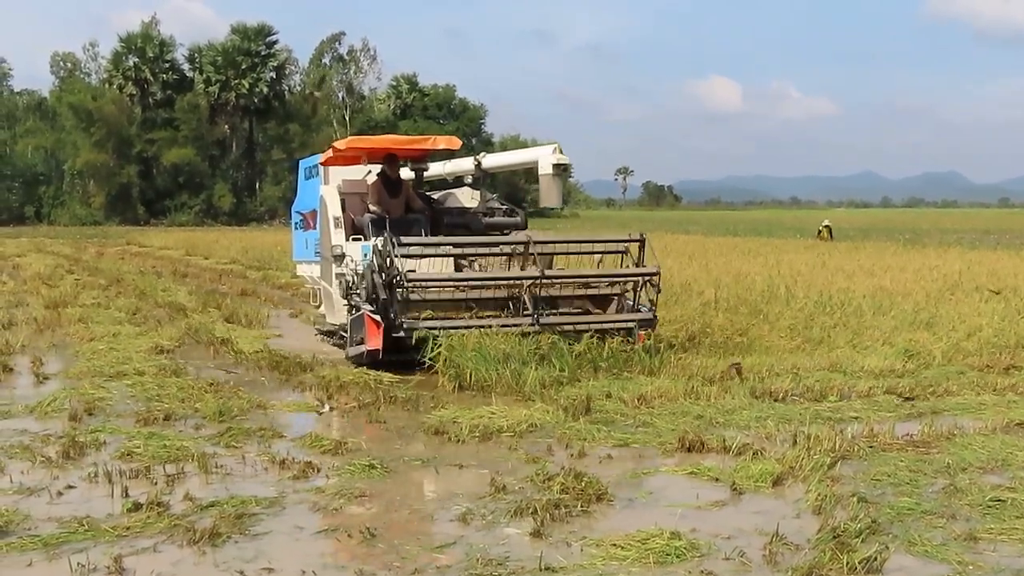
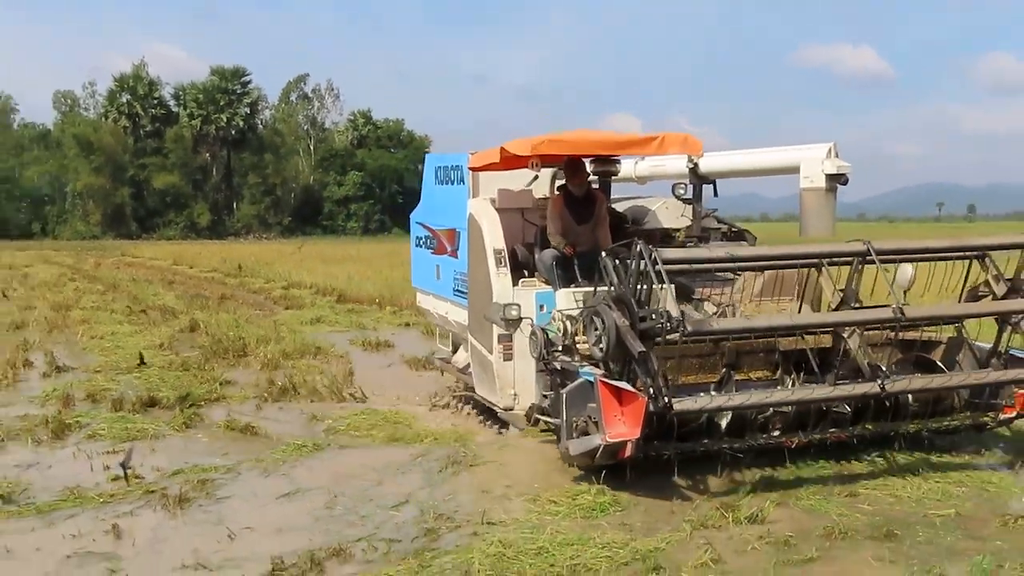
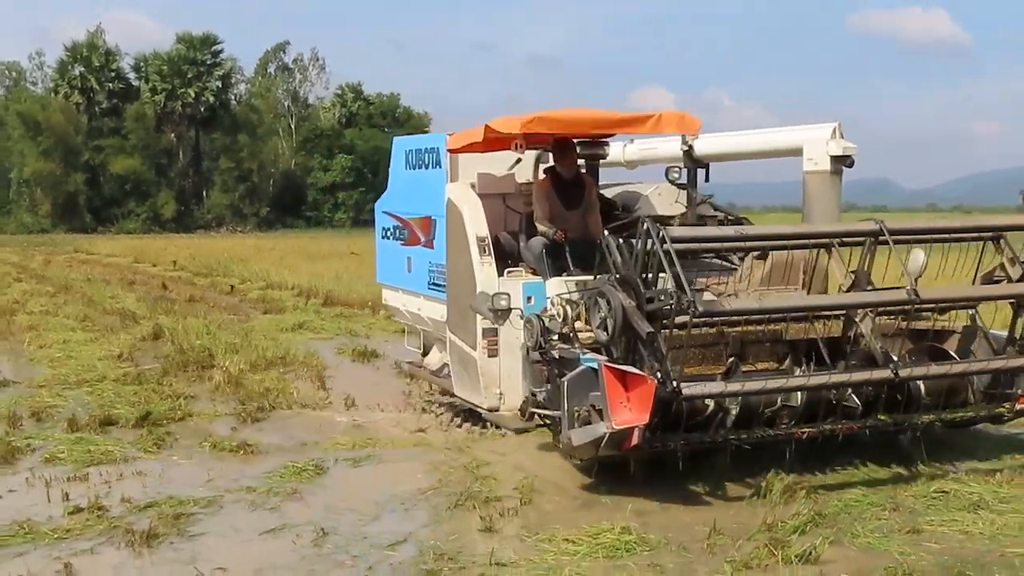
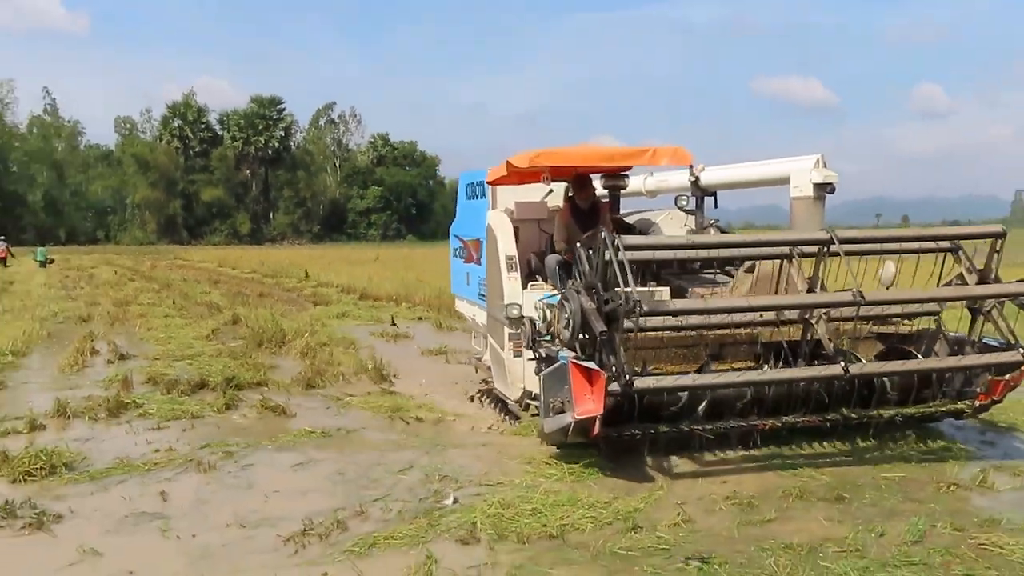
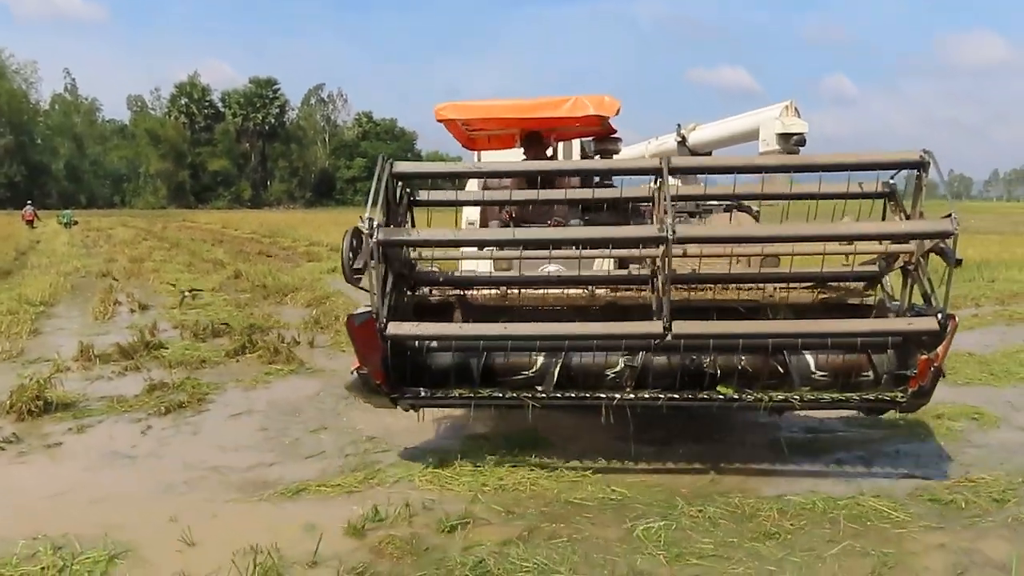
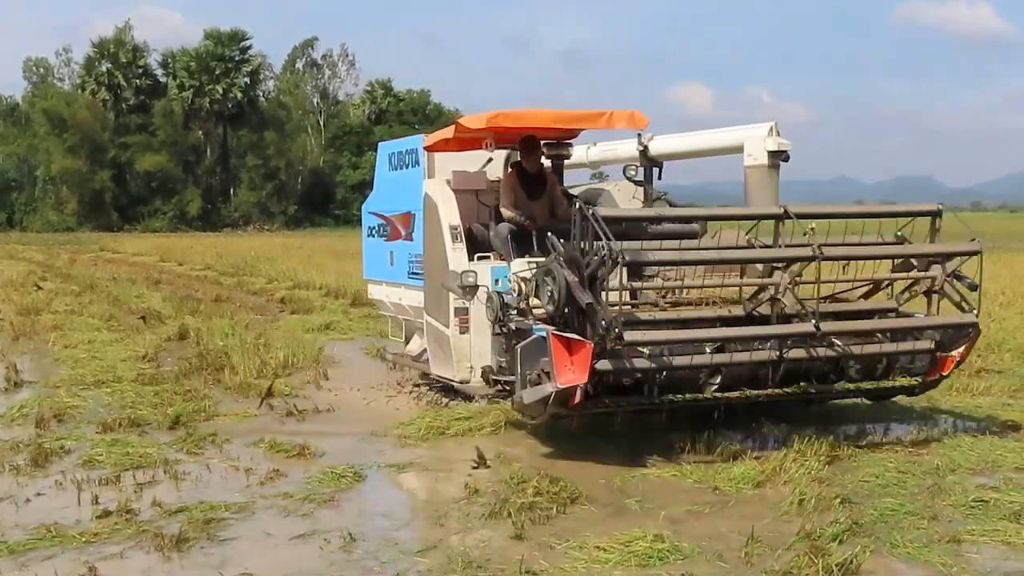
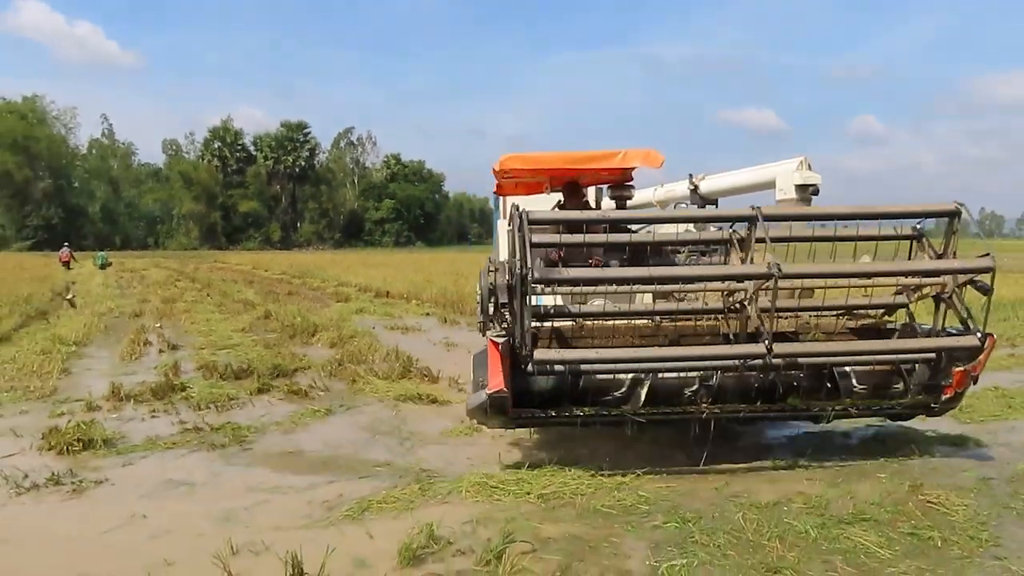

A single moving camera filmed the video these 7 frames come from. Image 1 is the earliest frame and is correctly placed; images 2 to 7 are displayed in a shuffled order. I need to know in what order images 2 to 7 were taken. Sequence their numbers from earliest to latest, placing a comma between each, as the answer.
6, 3, 2, 4, 7, 5
